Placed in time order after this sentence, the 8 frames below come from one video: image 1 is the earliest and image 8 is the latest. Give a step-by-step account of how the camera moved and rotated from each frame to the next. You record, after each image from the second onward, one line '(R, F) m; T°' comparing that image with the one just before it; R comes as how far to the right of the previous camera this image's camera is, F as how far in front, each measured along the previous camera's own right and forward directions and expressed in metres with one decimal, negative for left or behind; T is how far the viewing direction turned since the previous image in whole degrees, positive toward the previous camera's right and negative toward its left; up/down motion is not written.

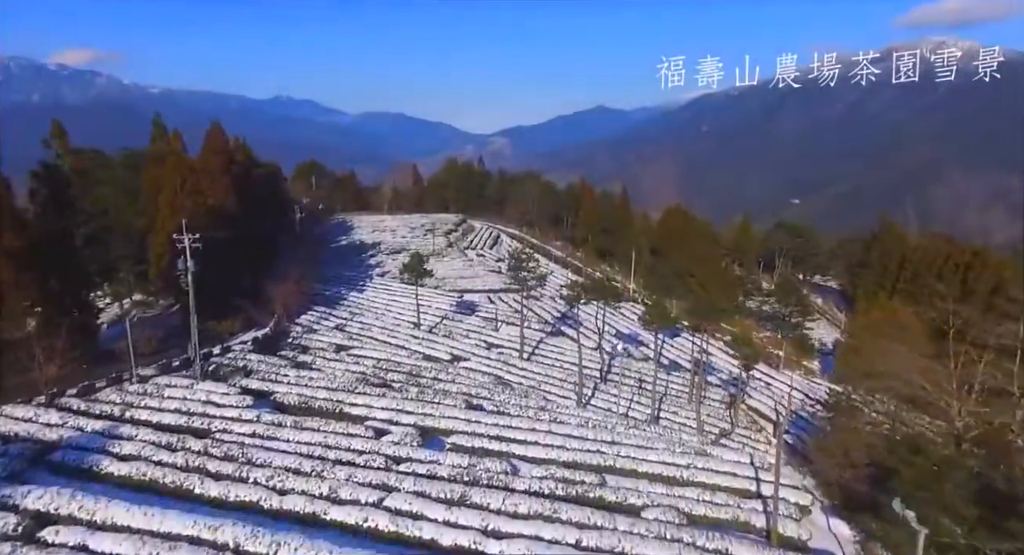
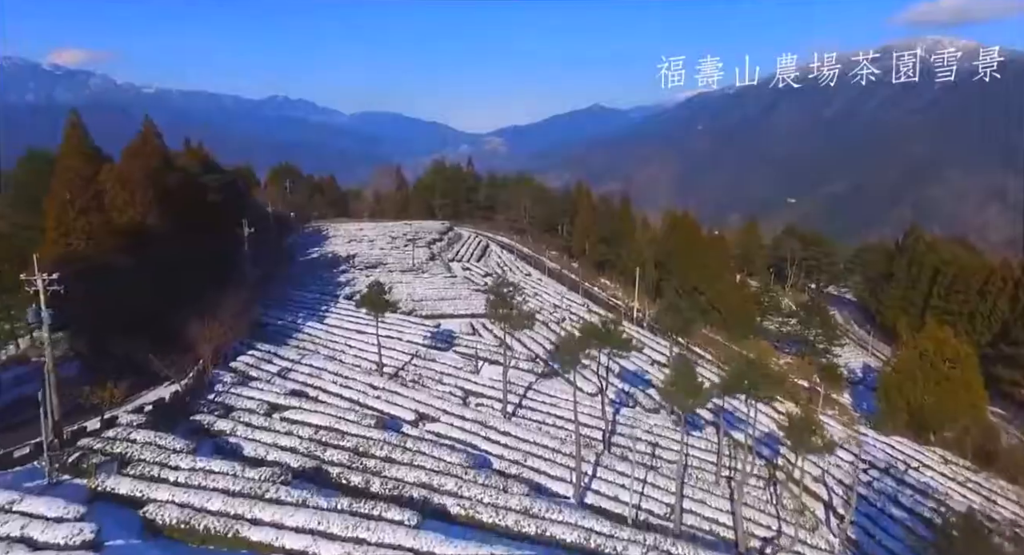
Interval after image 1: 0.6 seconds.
(+0.4, +3.9) m; 0°
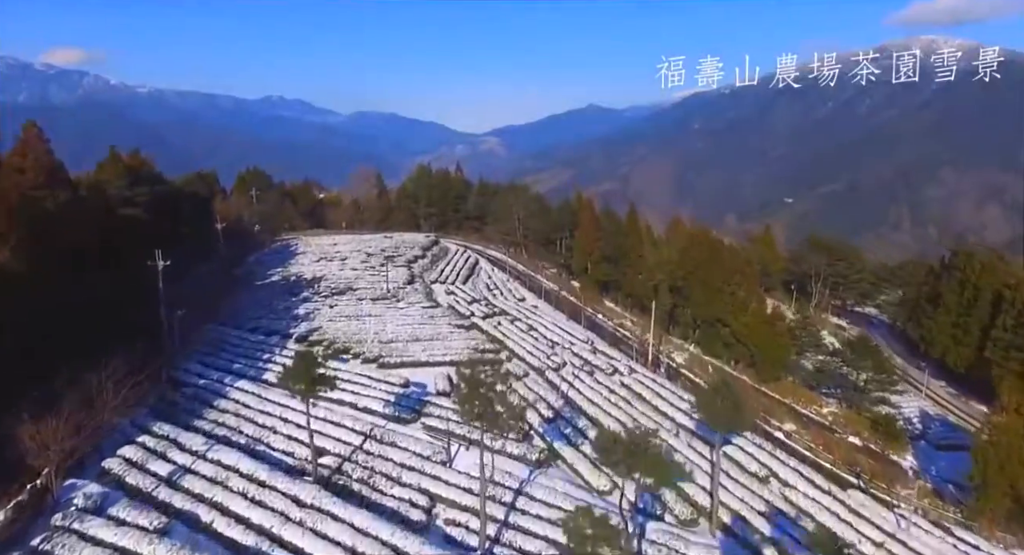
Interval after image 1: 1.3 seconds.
(+0.3, +4.9) m; 0°
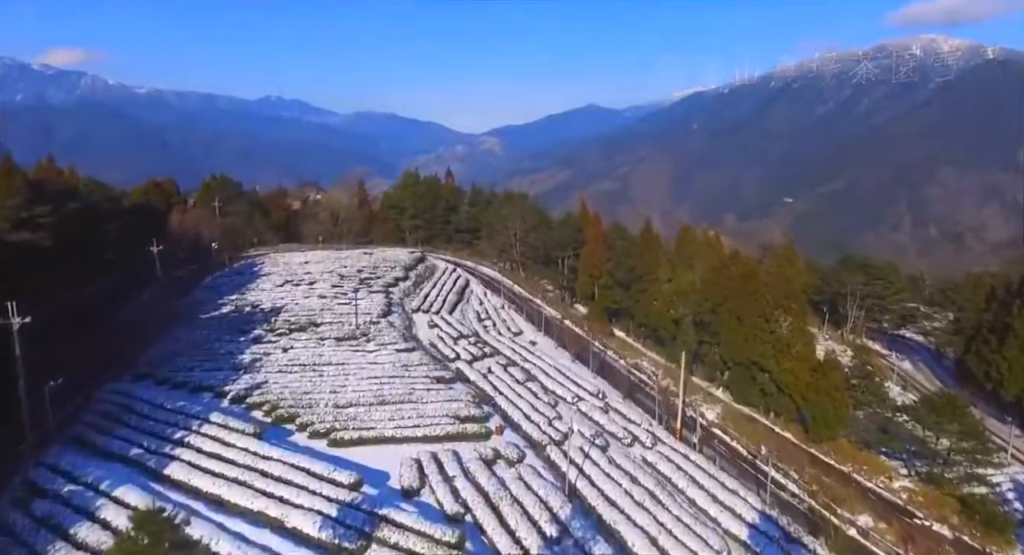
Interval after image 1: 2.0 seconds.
(+0.2, +4.9) m; 0°
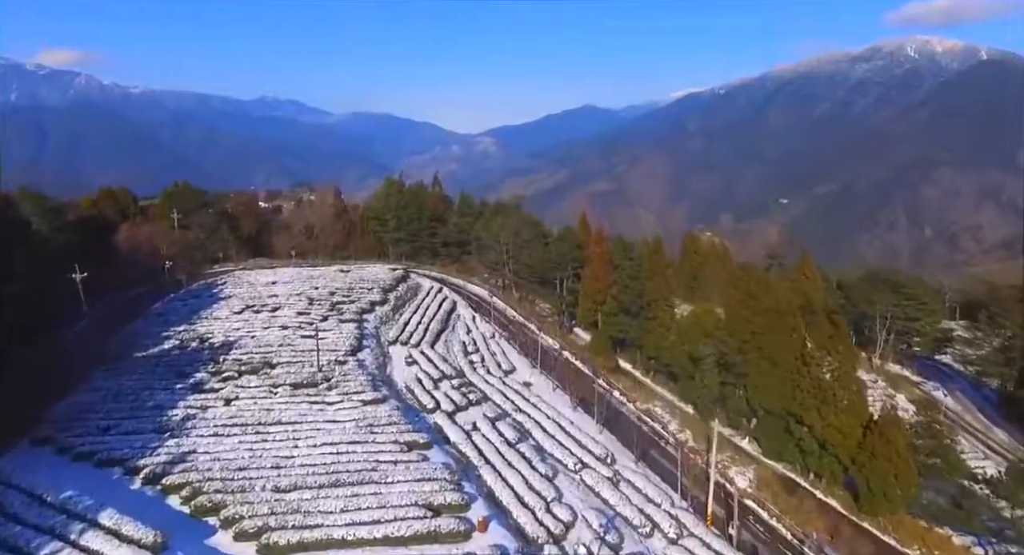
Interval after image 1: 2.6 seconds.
(+0.2, +3.8) m; 0°
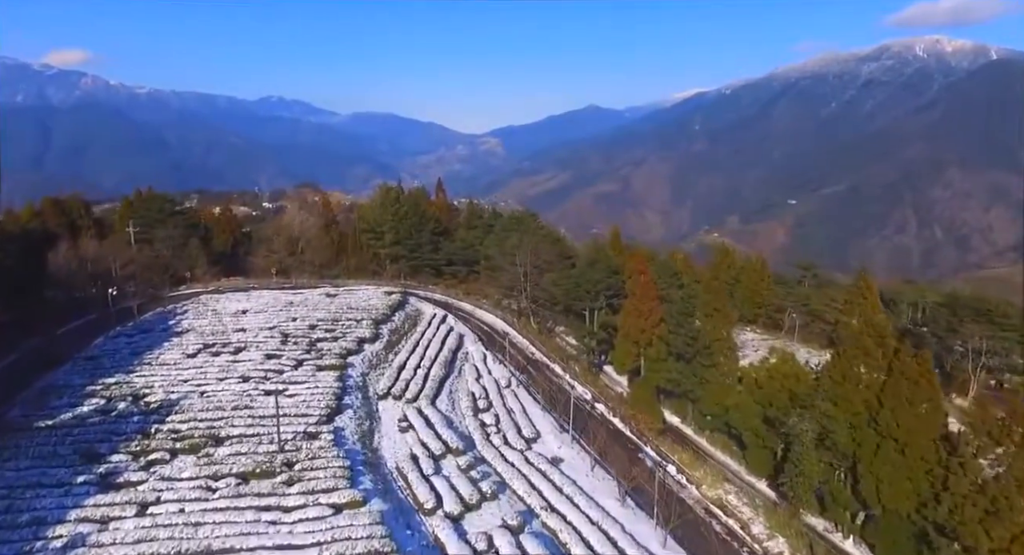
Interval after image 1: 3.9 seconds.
(-0.5, +5.5) m; 0°
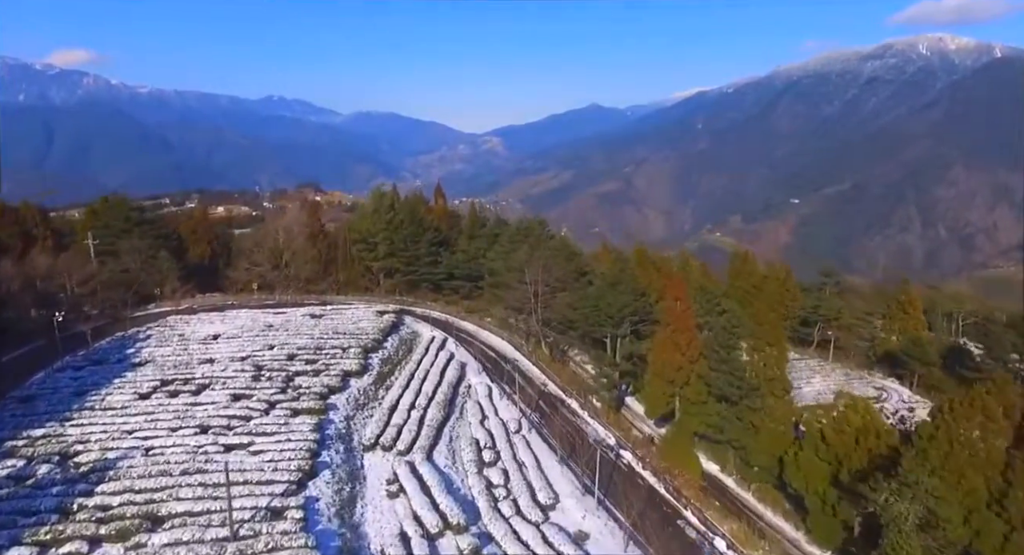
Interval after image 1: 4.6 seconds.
(-0.3, +3.4) m; 0°
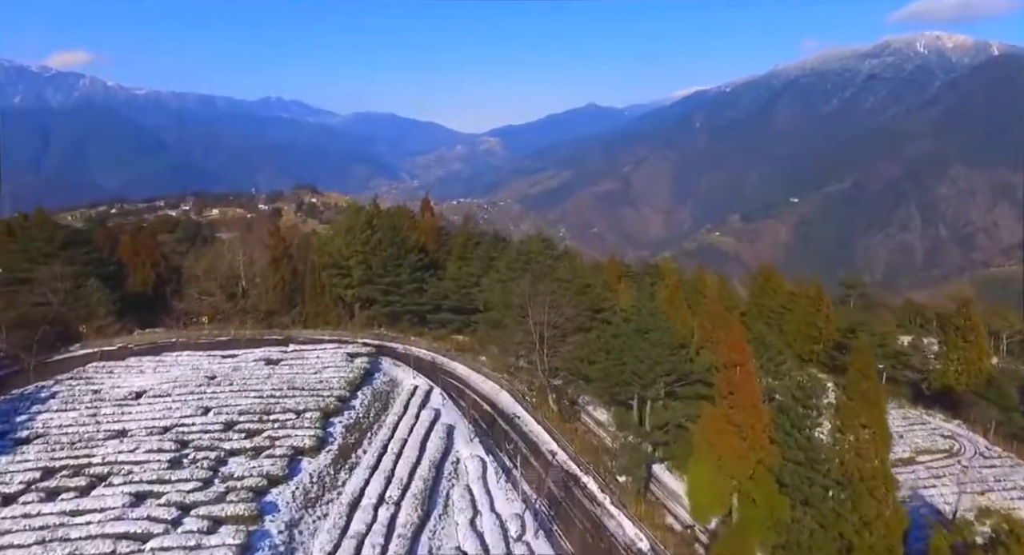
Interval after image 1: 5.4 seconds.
(0.0, +4.8) m; 0°
